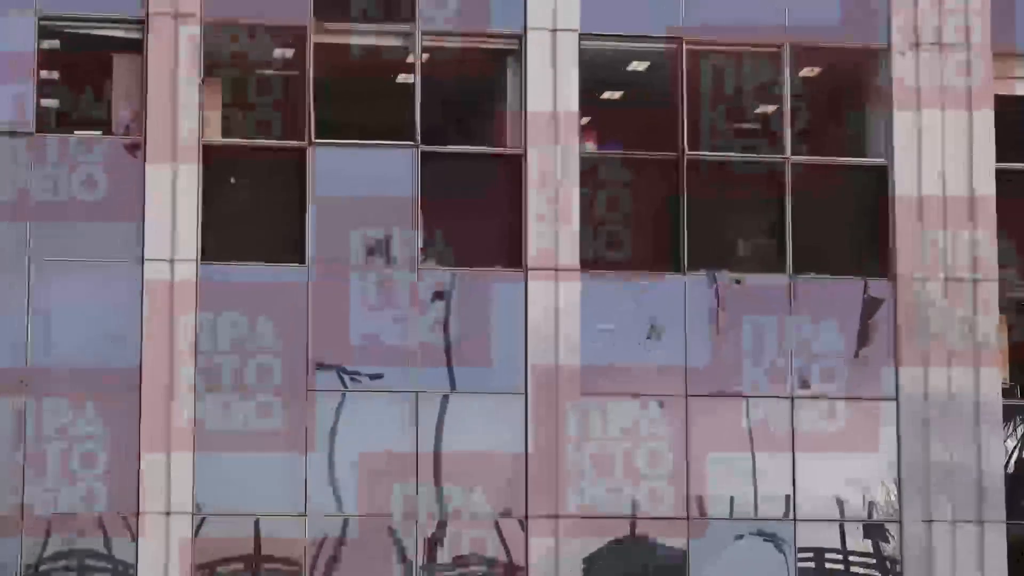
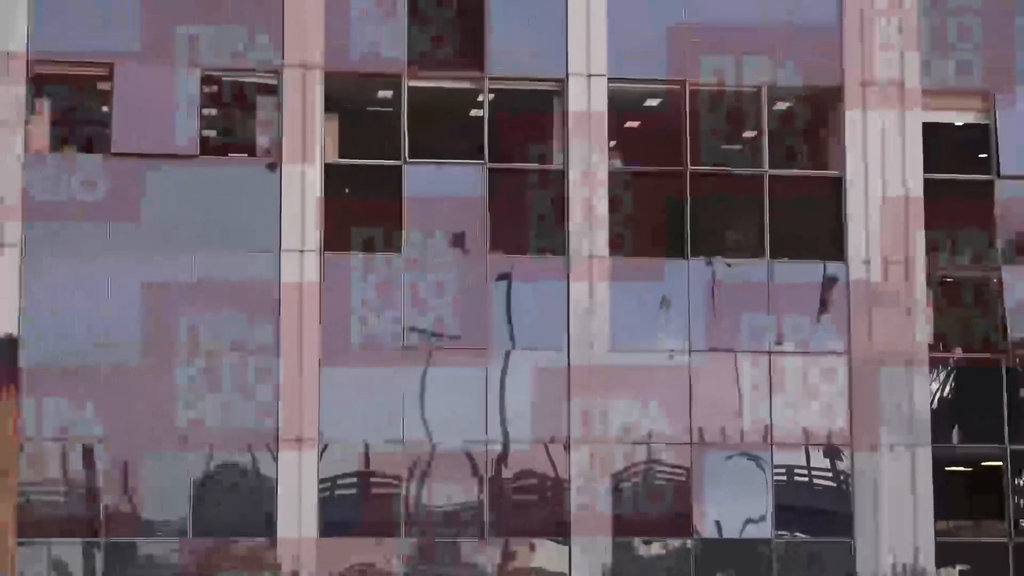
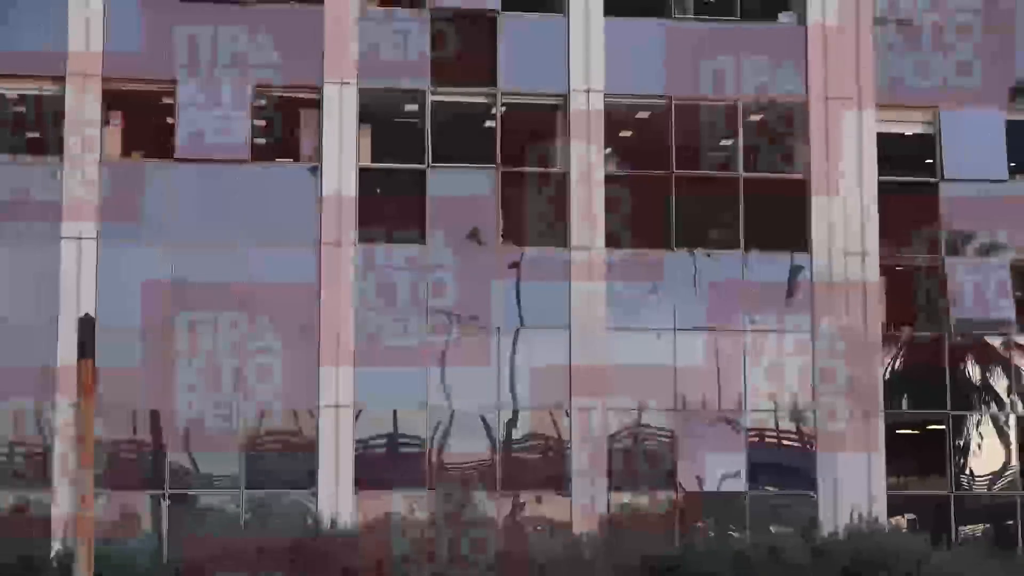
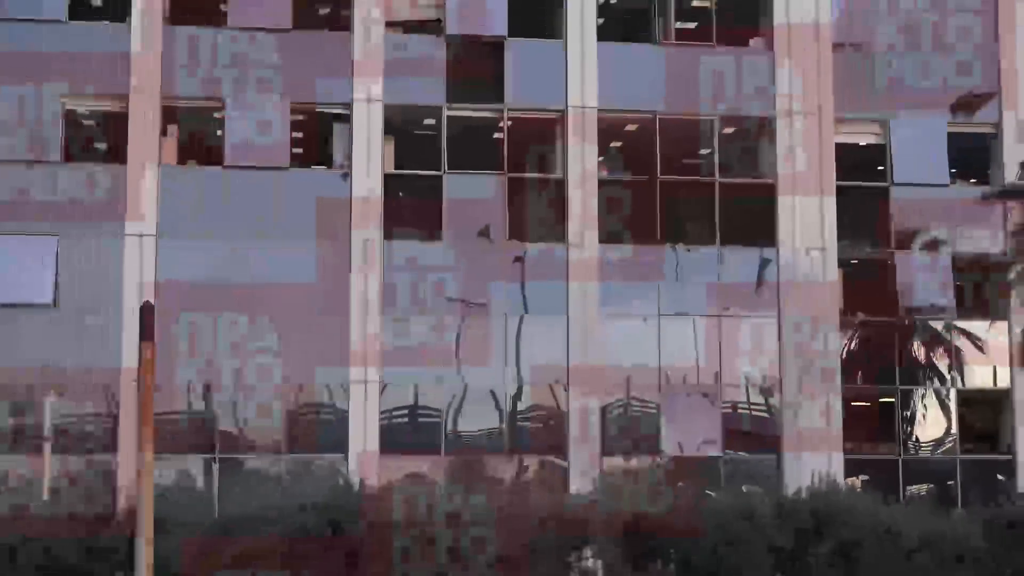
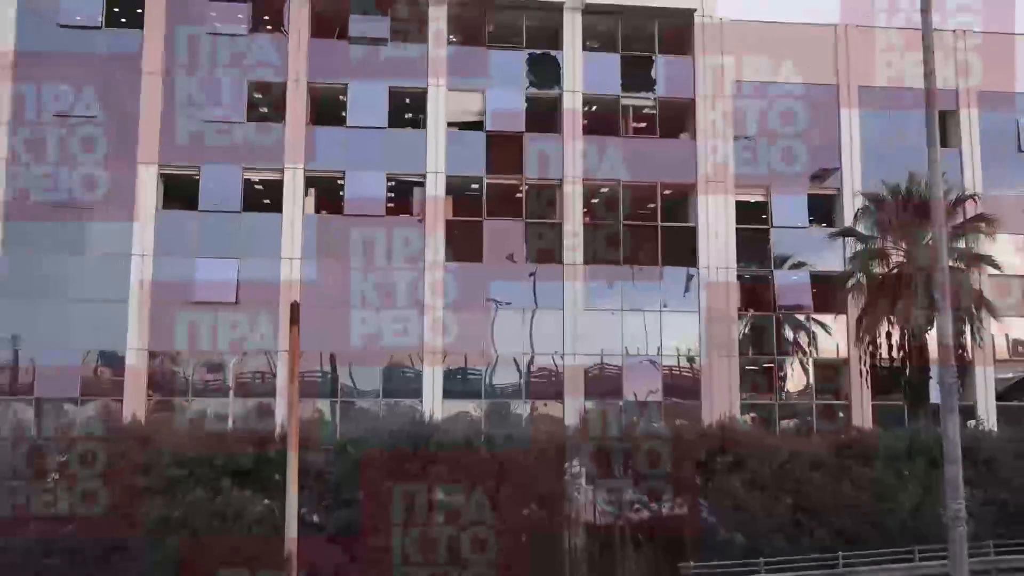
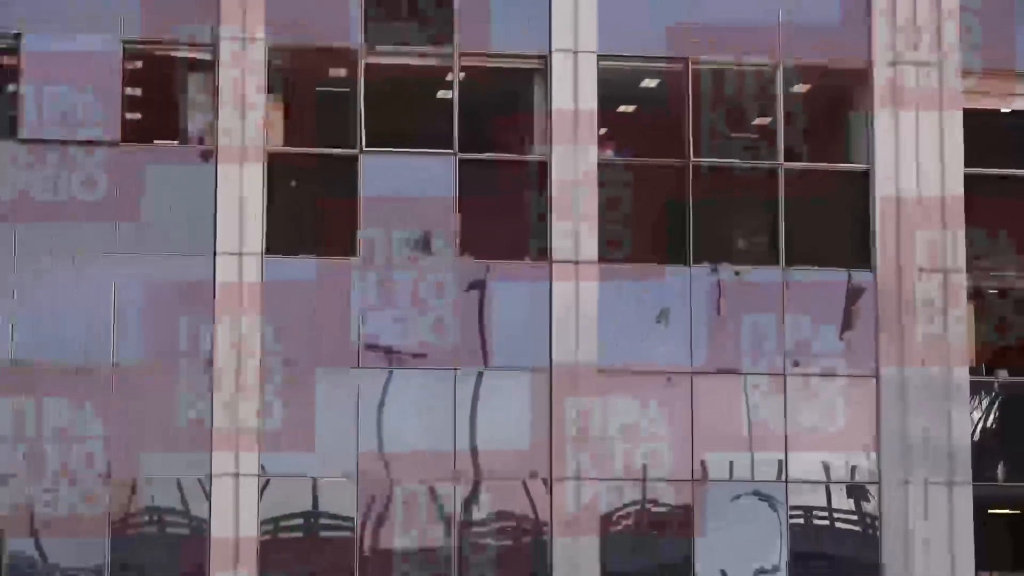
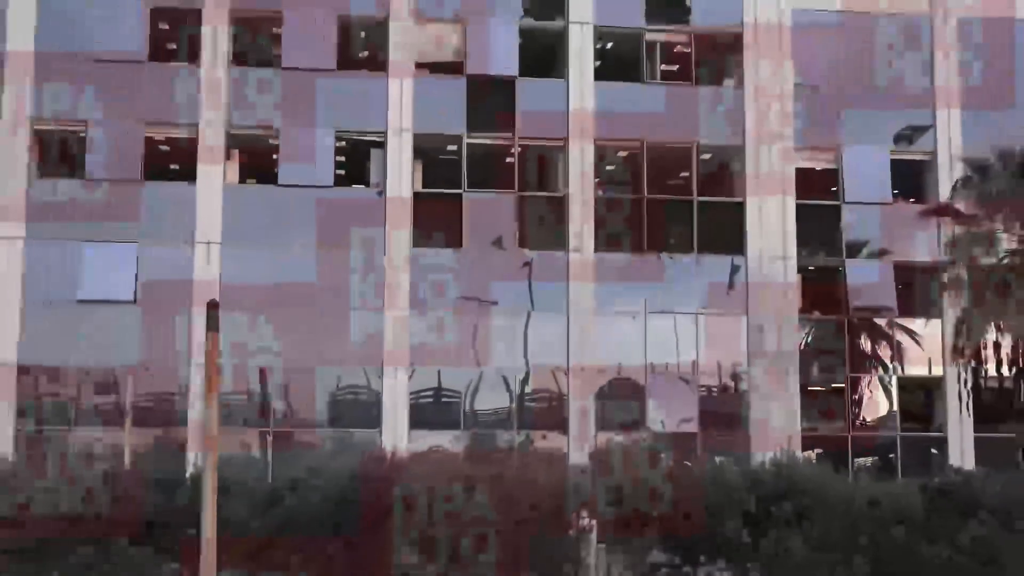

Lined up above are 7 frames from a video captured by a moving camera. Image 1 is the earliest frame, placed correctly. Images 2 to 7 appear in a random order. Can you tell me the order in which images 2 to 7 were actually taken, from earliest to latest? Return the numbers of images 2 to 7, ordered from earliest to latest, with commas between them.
6, 2, 3, 4, 7, 5
